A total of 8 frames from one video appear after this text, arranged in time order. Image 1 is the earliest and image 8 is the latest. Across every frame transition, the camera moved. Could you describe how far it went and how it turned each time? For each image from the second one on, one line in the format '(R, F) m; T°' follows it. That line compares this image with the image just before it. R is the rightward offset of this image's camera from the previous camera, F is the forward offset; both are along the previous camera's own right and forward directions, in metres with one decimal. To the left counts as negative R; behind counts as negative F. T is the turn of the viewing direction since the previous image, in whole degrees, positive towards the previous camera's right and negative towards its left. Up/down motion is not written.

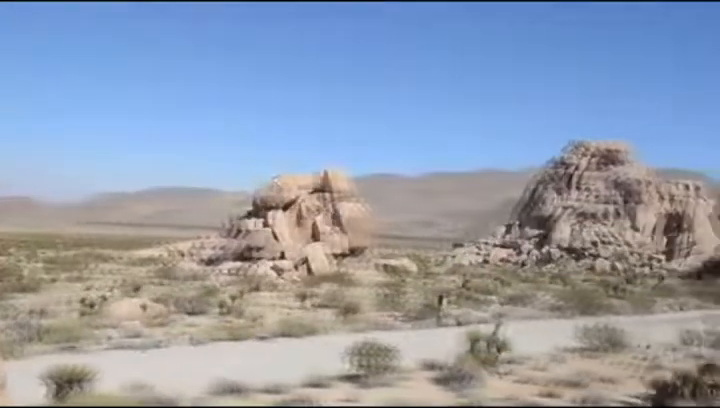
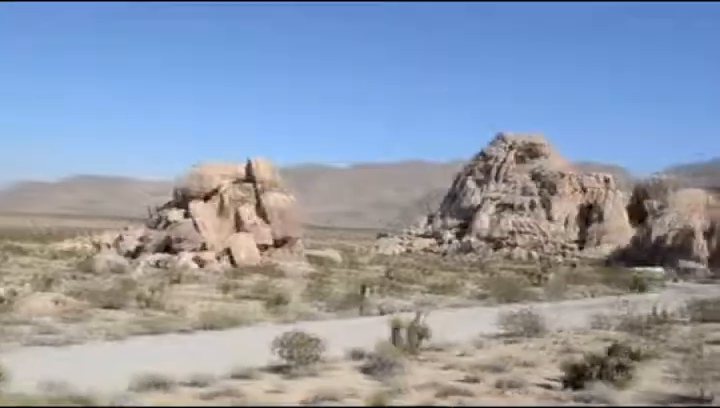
(+1.7, -0.5) m; +5°
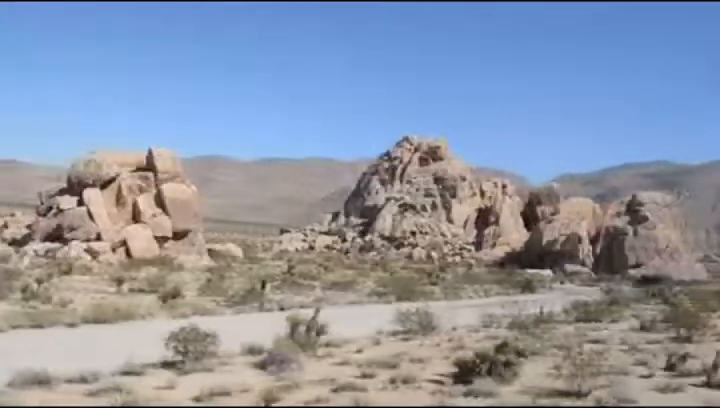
(+0.1, 0.0) m; +8°
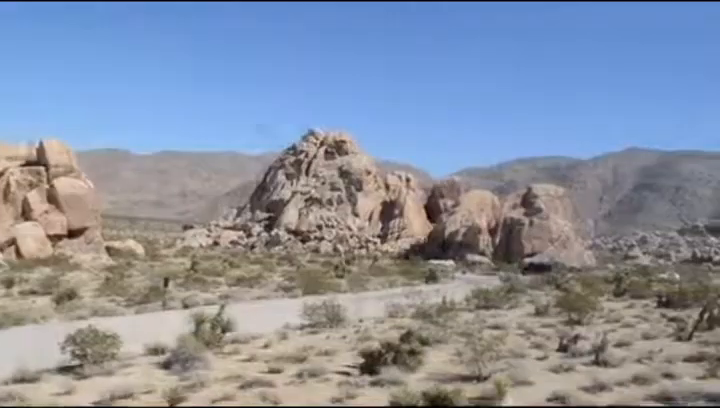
(0.0, -0.1) m; +8°
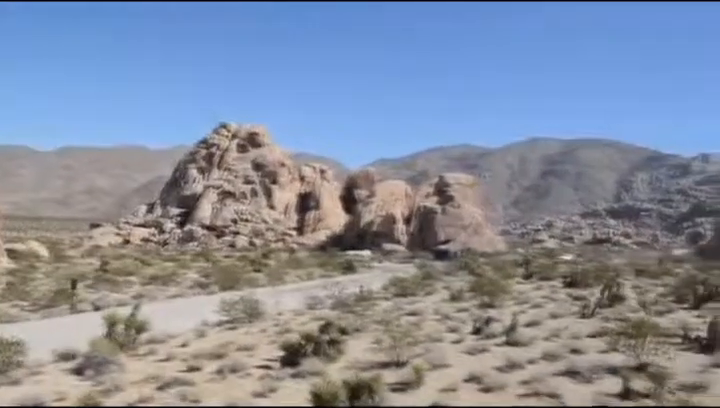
(0.0, -0.1) m; +7°
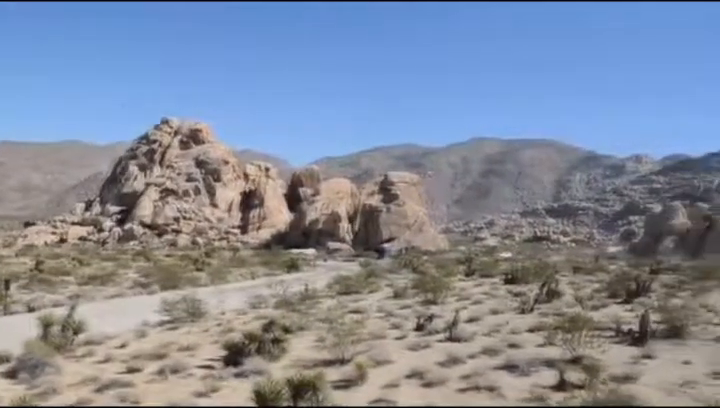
(0.0, -0.1) m; +5°
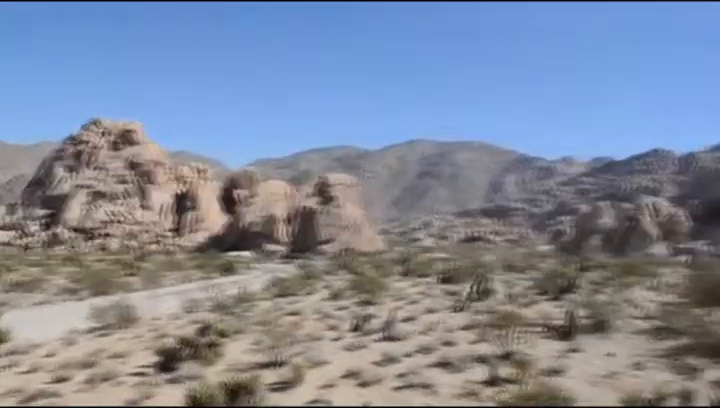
(+0.1, 0.0) m; +5°
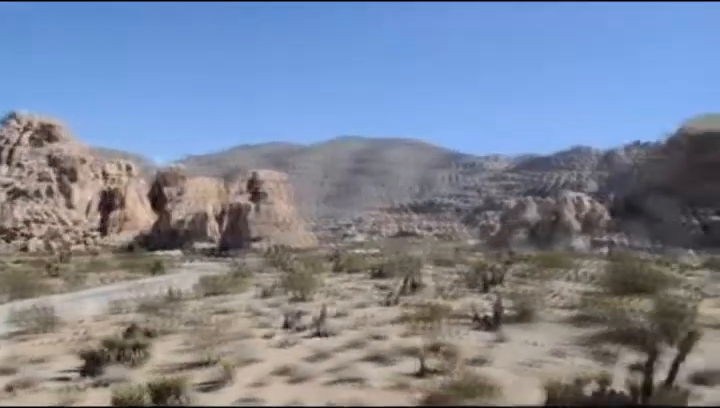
(+0.1, 0.0) m; +6°
